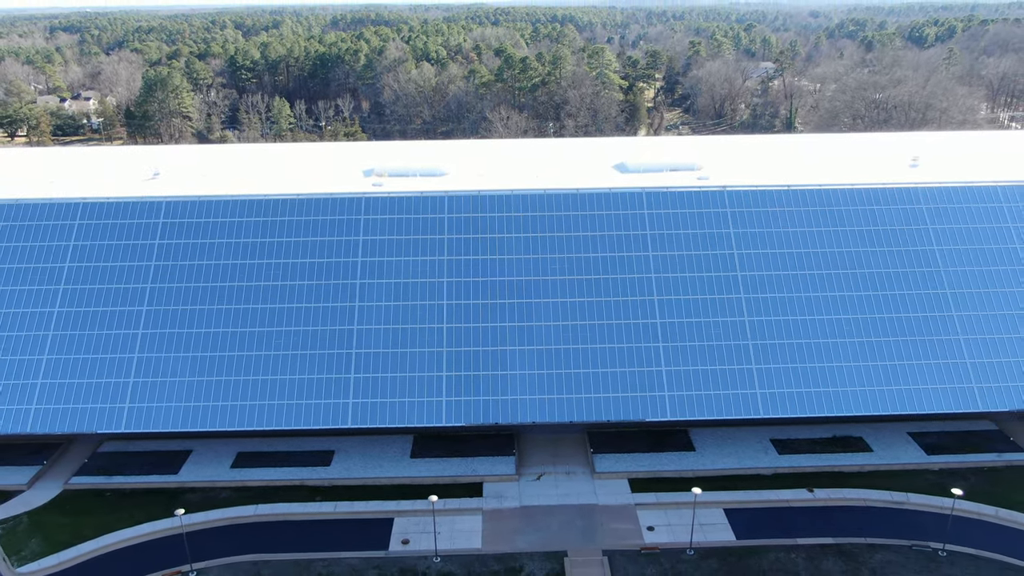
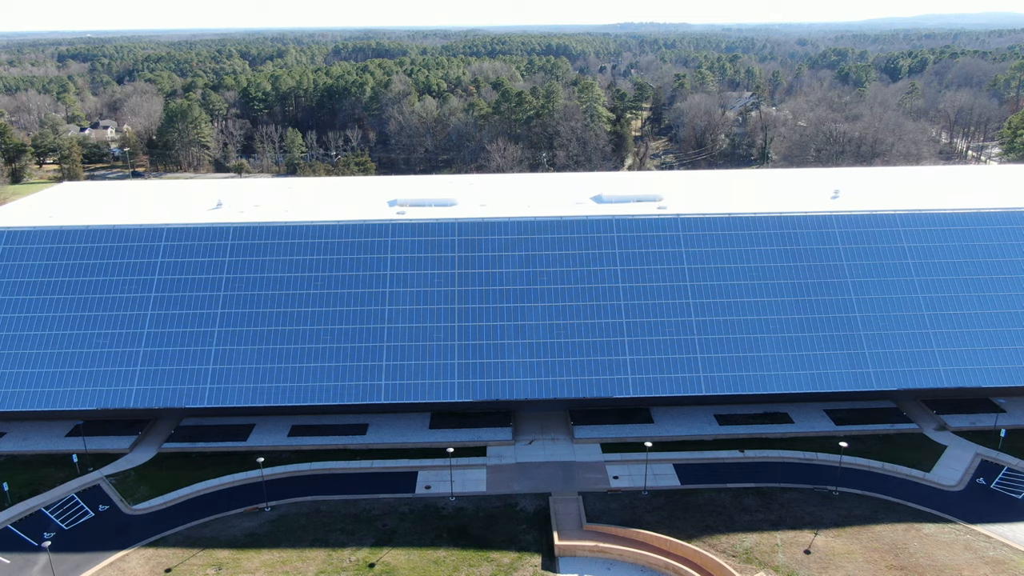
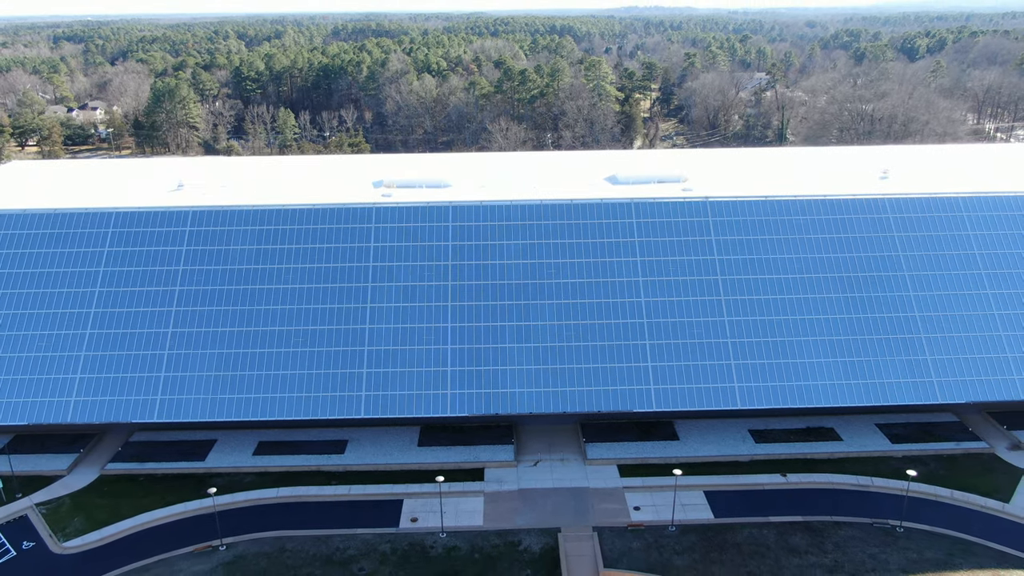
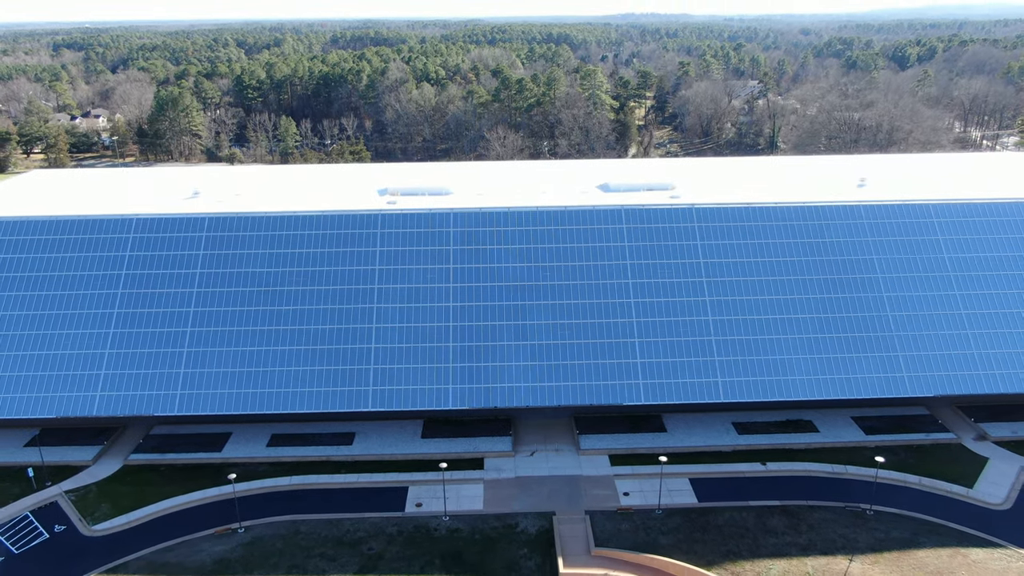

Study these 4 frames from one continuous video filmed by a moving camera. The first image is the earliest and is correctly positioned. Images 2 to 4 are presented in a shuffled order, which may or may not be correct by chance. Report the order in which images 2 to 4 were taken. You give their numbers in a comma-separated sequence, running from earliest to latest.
3, 4, 2
